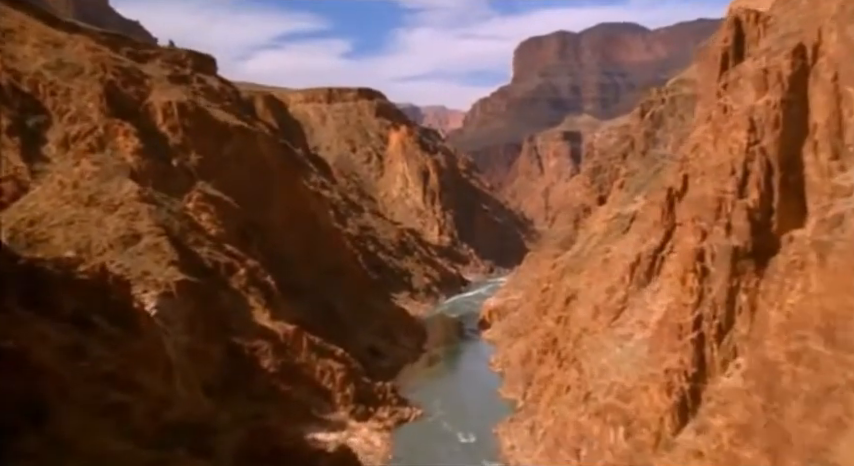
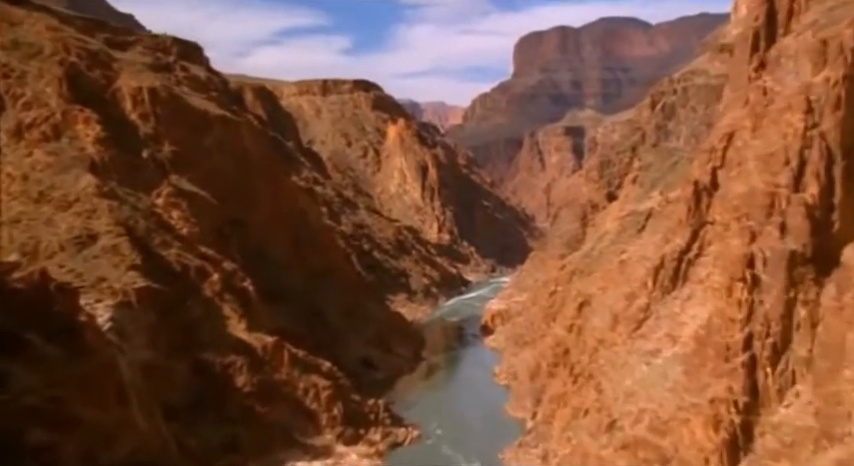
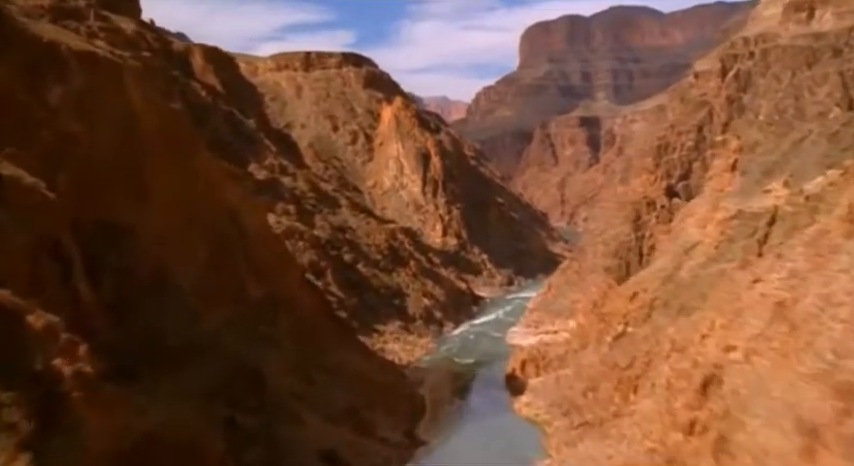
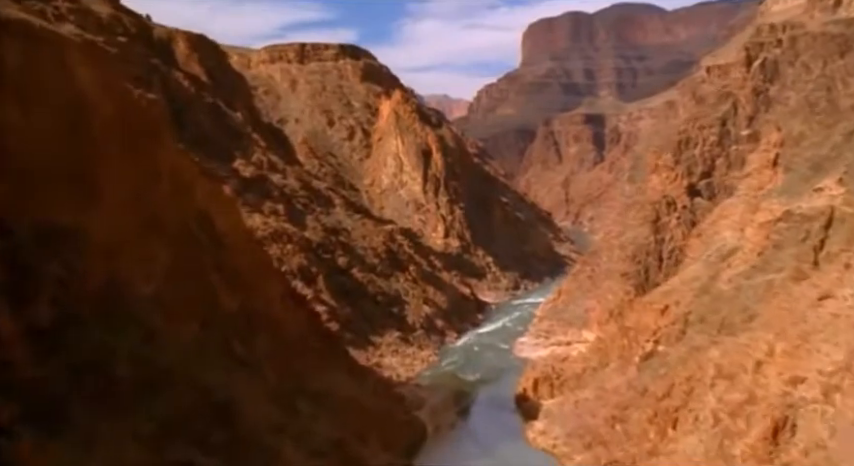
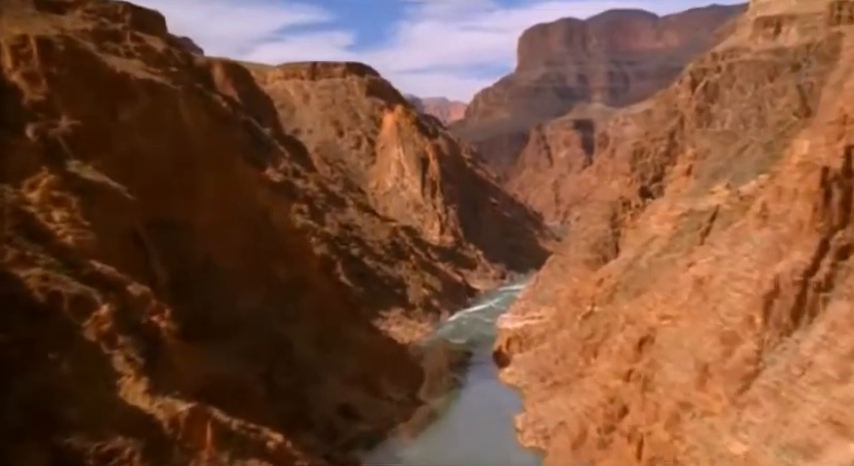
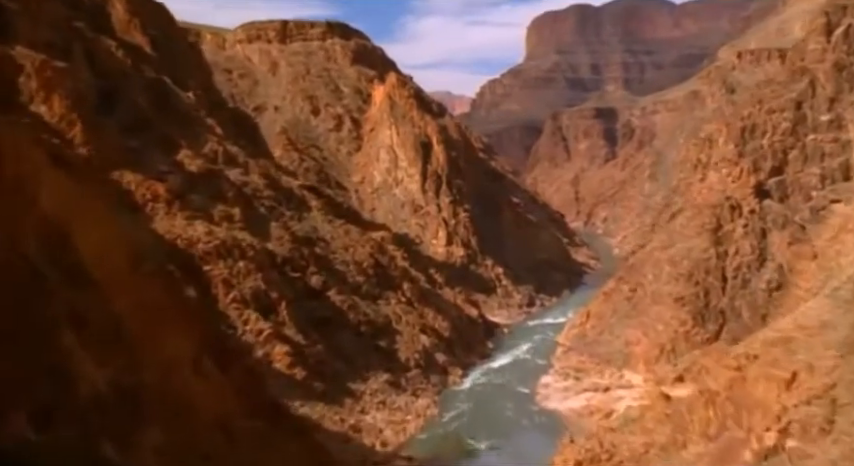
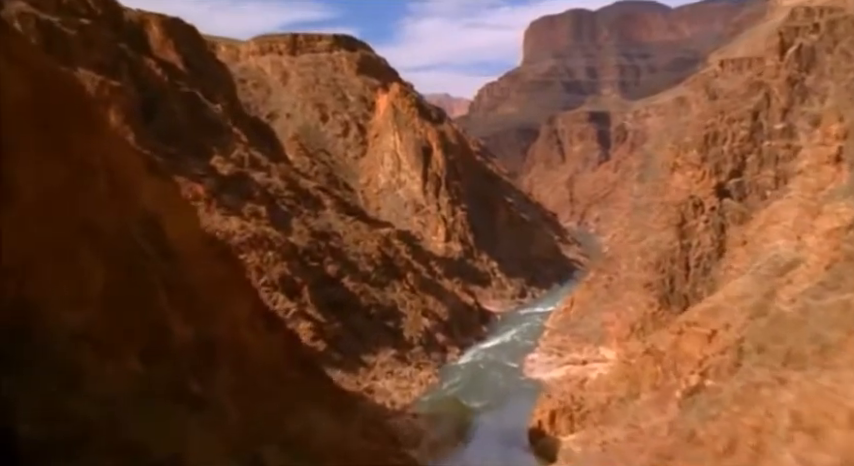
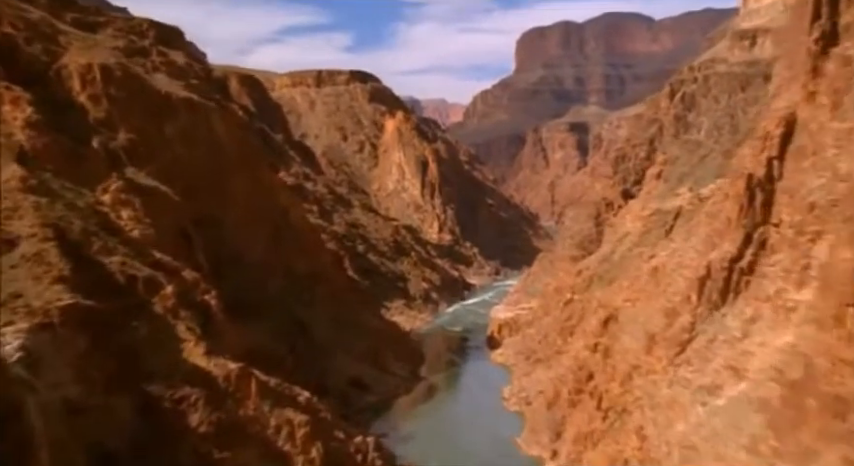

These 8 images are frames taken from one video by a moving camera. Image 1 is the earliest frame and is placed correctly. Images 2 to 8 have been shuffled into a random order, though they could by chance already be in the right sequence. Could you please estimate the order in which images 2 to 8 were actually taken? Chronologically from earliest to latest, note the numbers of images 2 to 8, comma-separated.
2, 8, 5, 3, 4, 7, 6
